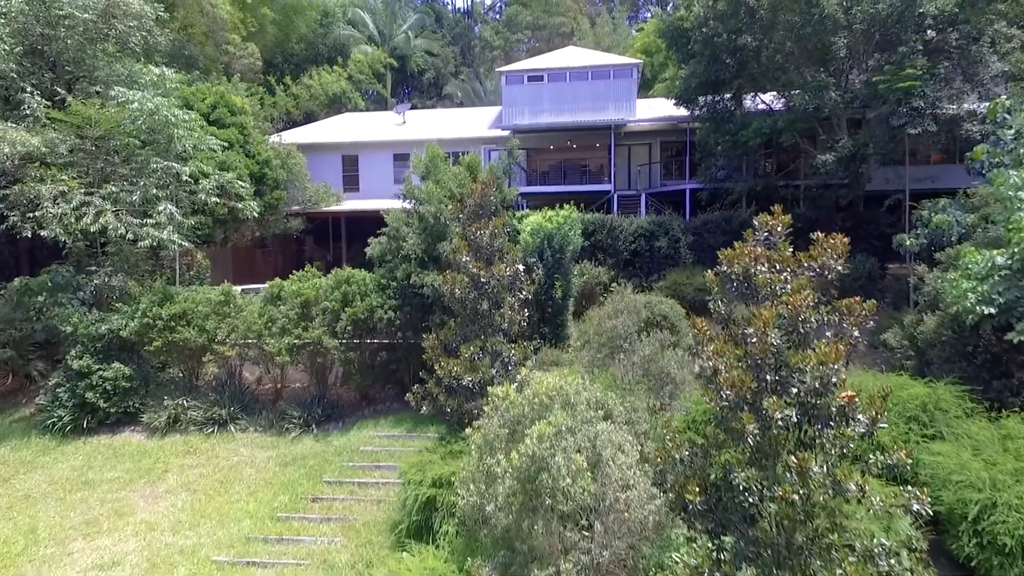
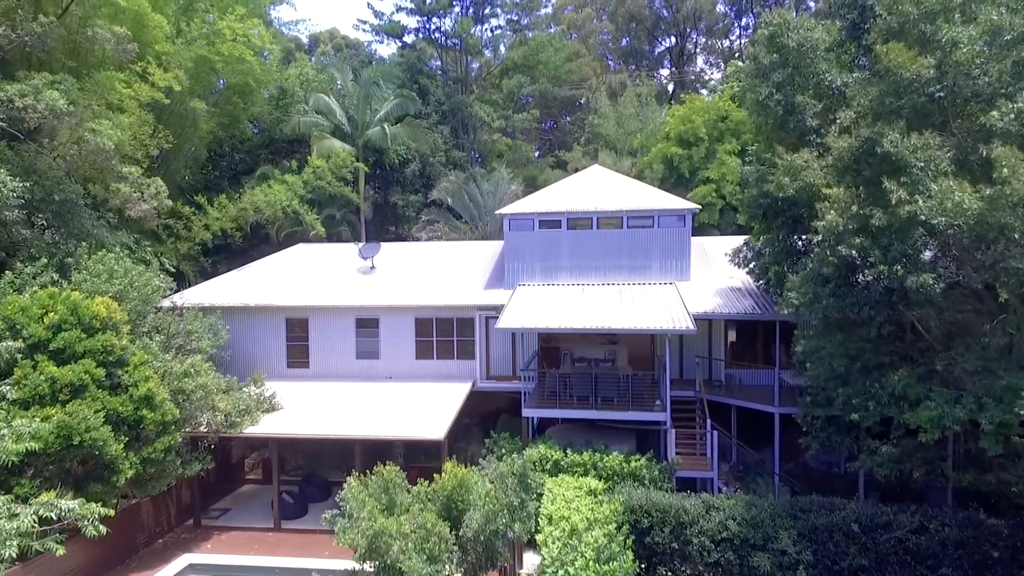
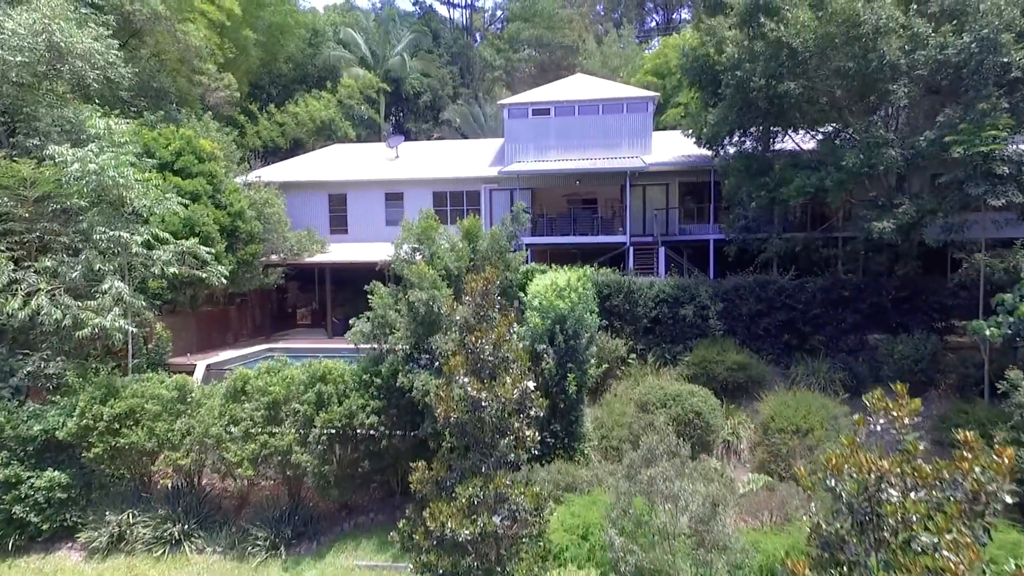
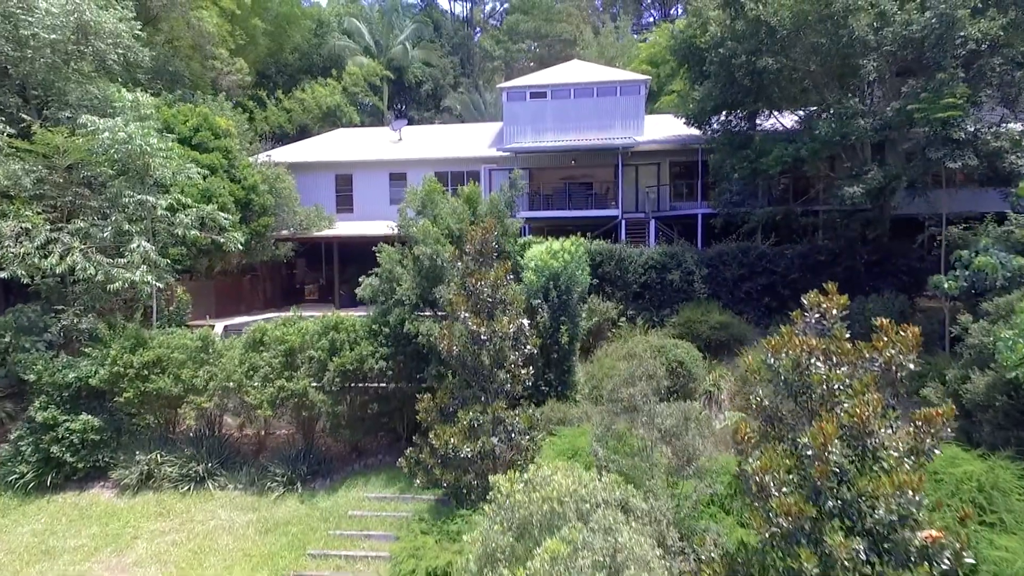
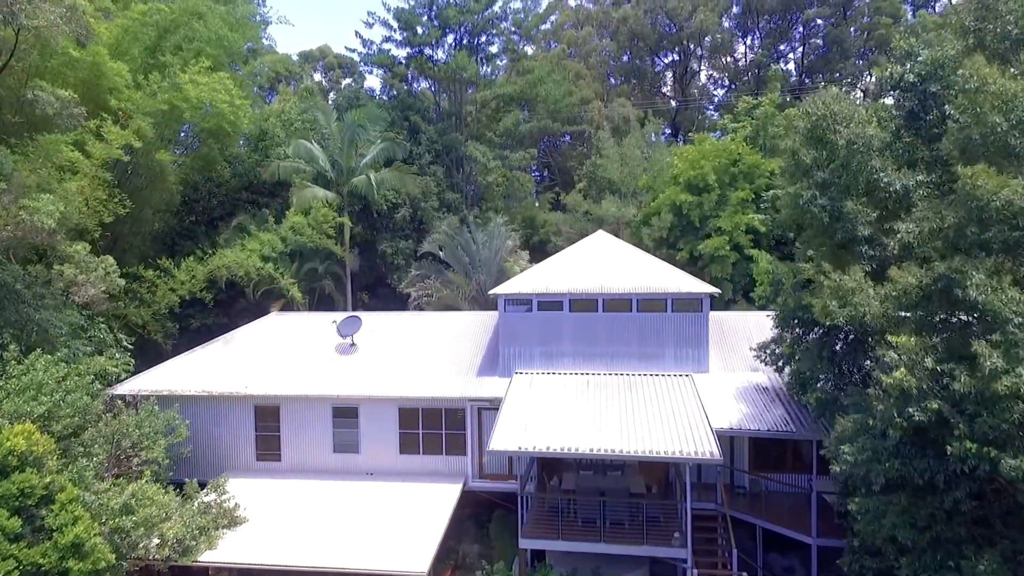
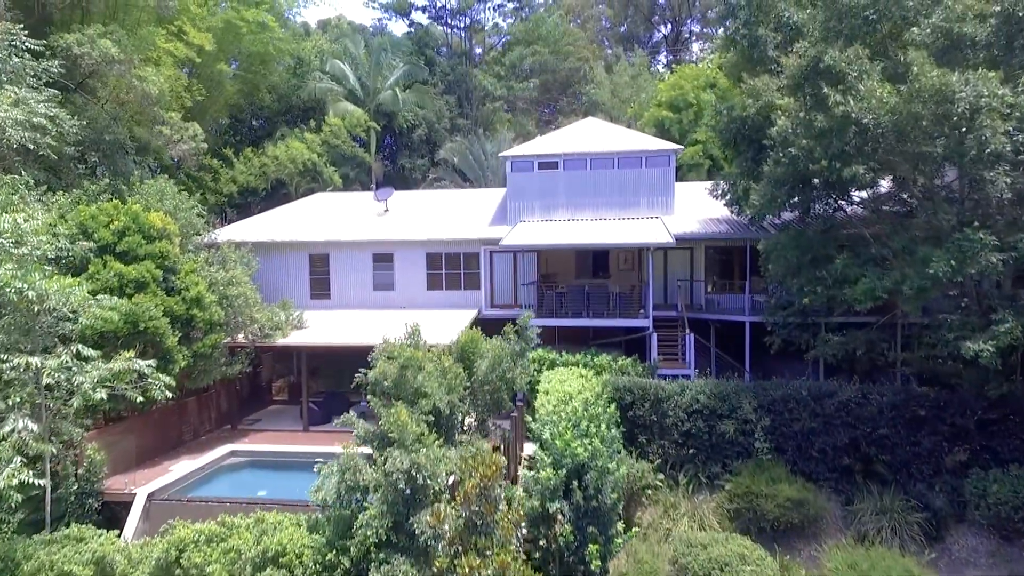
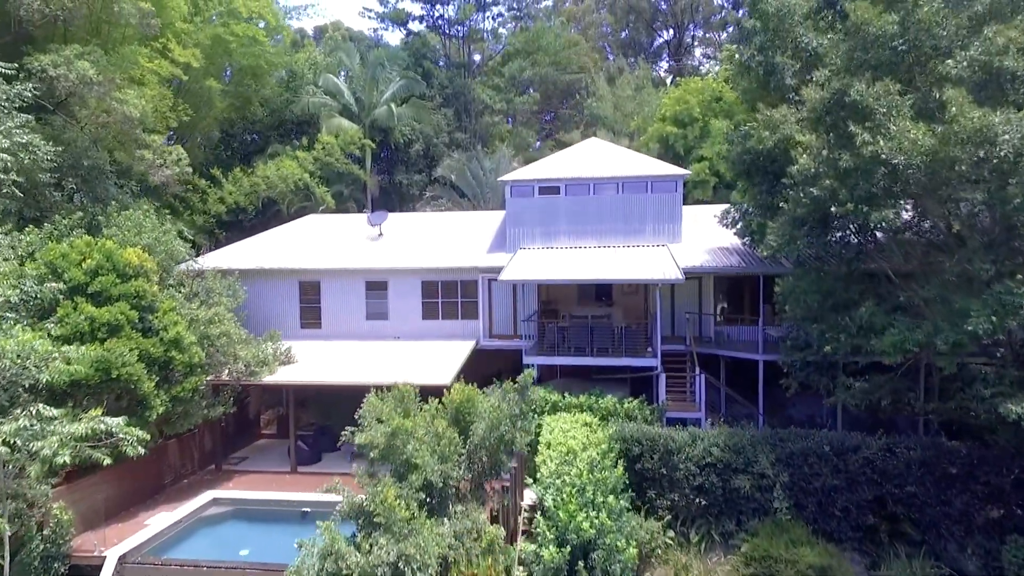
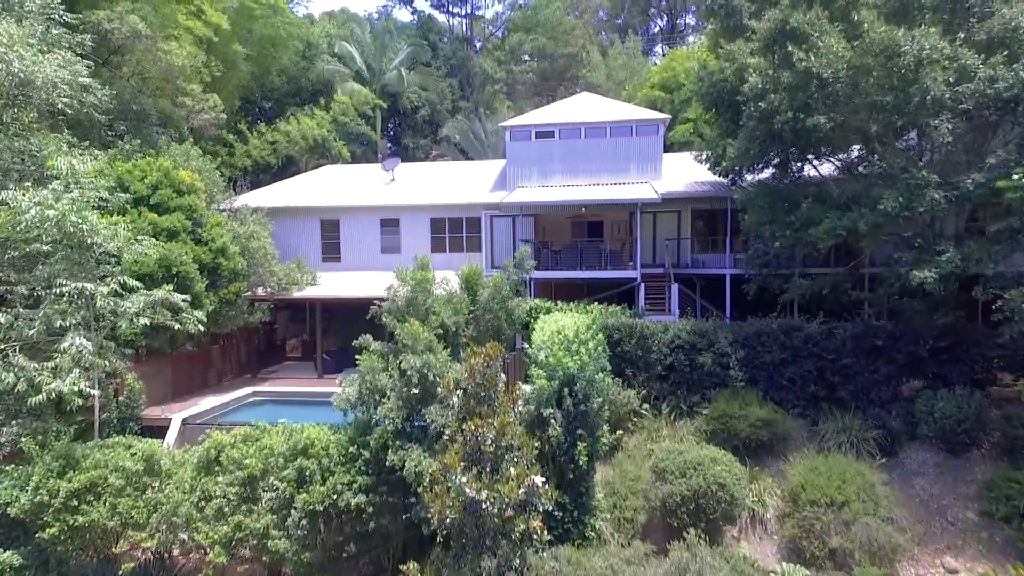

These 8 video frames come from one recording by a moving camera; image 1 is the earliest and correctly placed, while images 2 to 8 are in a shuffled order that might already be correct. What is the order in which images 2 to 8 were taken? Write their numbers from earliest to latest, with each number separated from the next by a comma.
4, 3, 8, 6, 7, 2, 5
